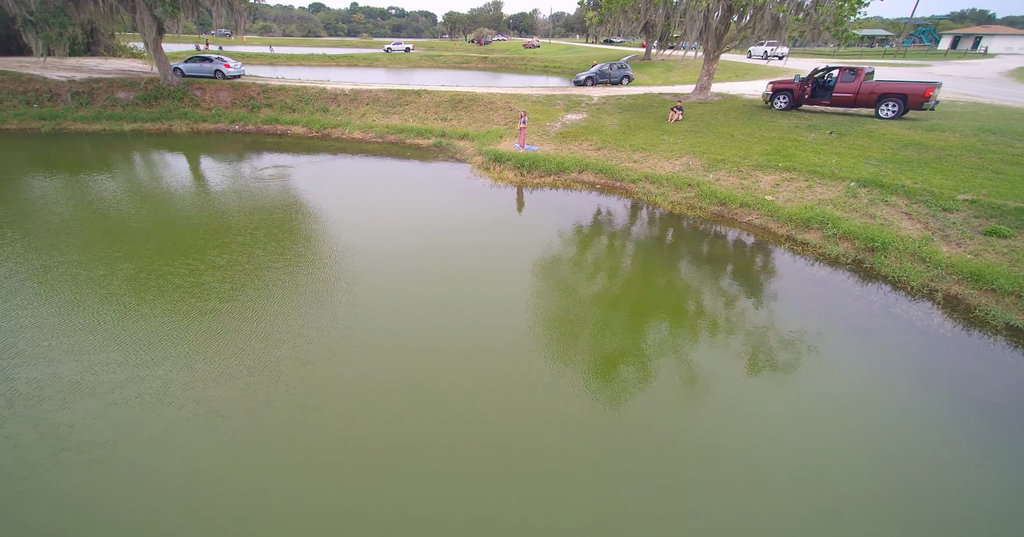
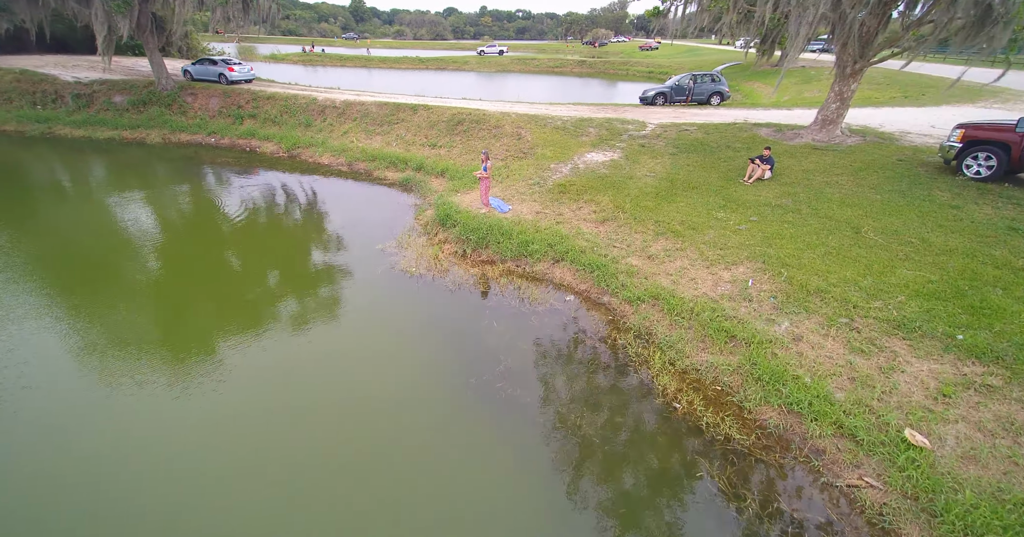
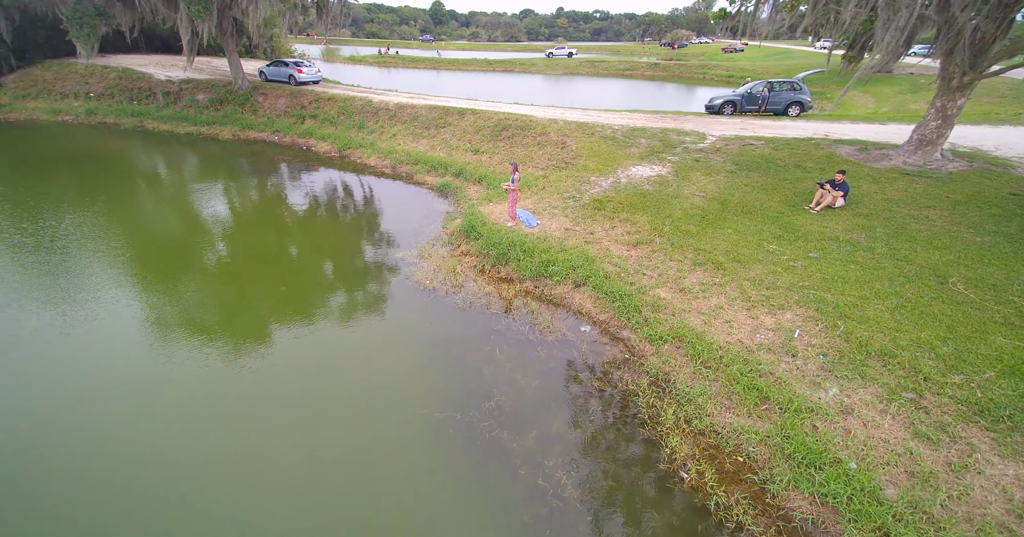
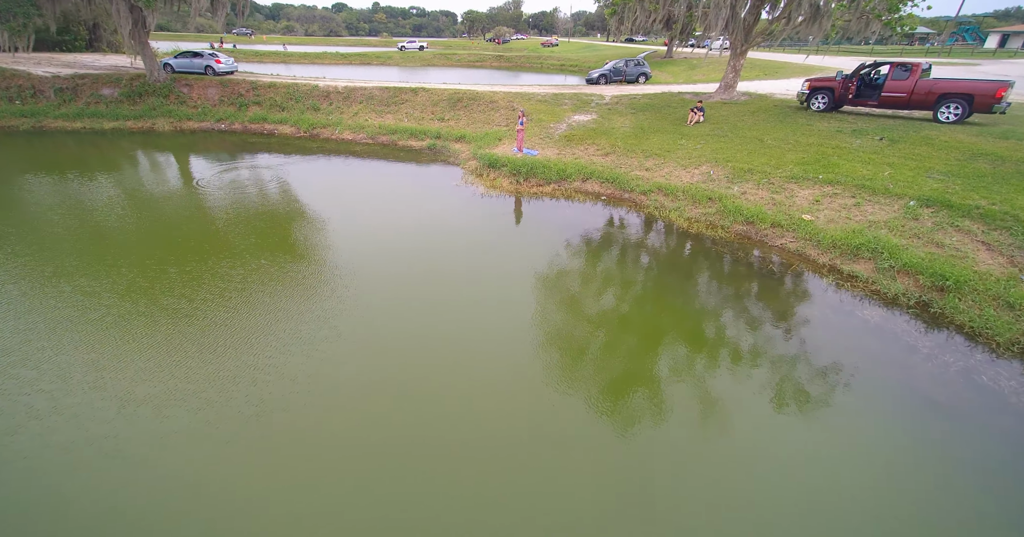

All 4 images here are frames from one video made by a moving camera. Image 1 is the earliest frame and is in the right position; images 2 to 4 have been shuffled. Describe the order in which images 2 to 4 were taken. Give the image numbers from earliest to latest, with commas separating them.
4, 2, 3
